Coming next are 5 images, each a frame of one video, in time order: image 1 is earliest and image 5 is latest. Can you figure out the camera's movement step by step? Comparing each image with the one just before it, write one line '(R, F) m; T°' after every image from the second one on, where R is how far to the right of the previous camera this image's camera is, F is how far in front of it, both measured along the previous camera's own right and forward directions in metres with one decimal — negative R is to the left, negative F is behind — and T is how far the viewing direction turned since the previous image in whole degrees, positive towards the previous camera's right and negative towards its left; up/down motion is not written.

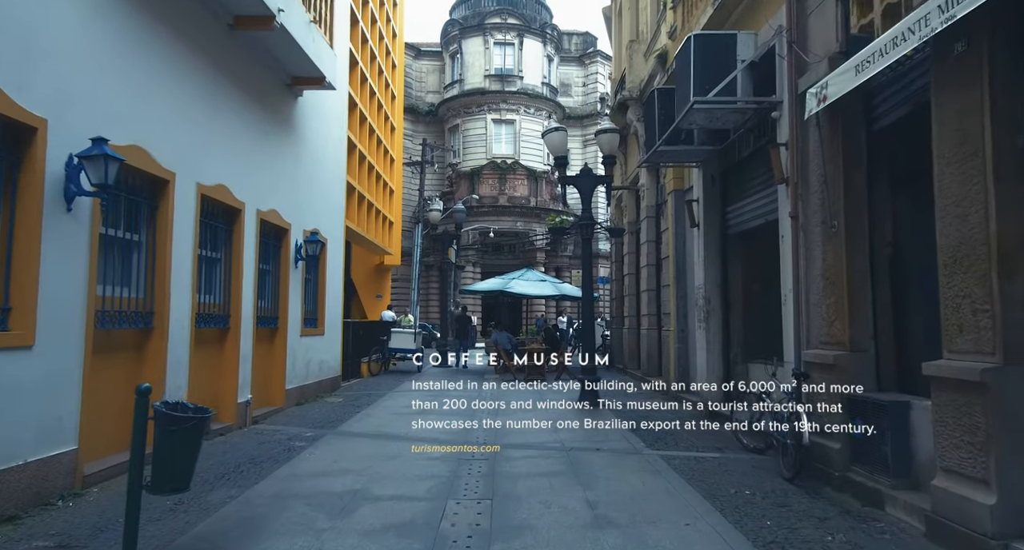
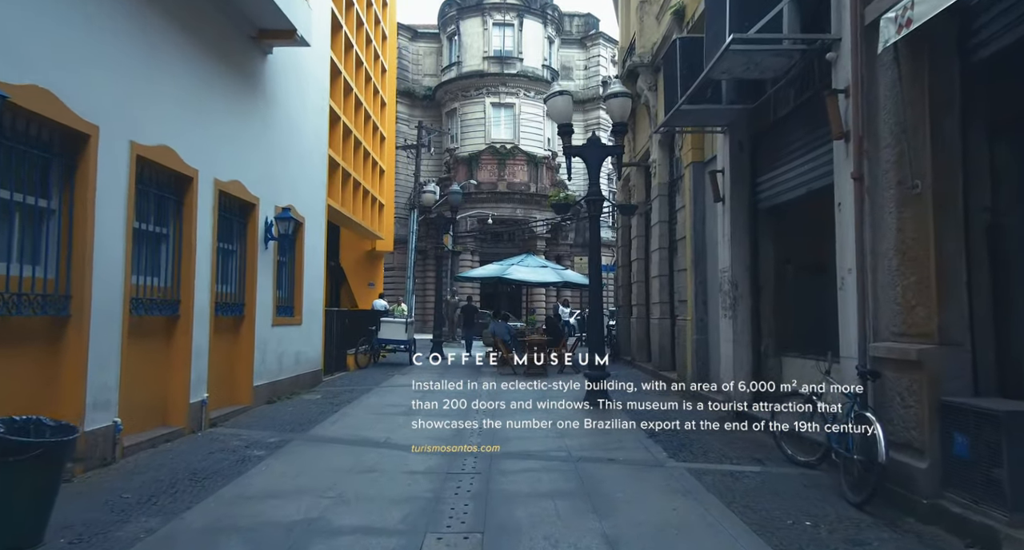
(0.0, +1.3) m; 0°
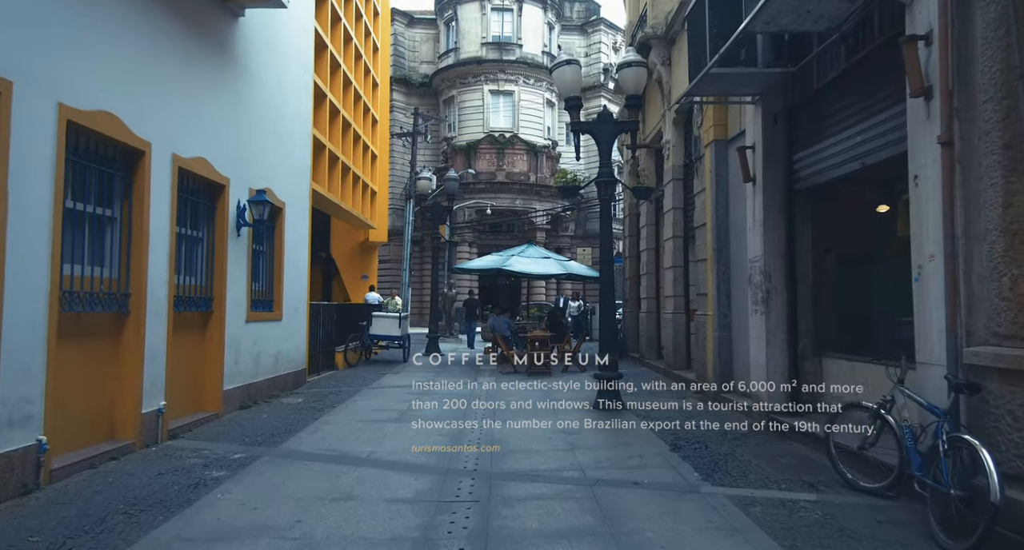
(-0.1, +1.0) m; 0°
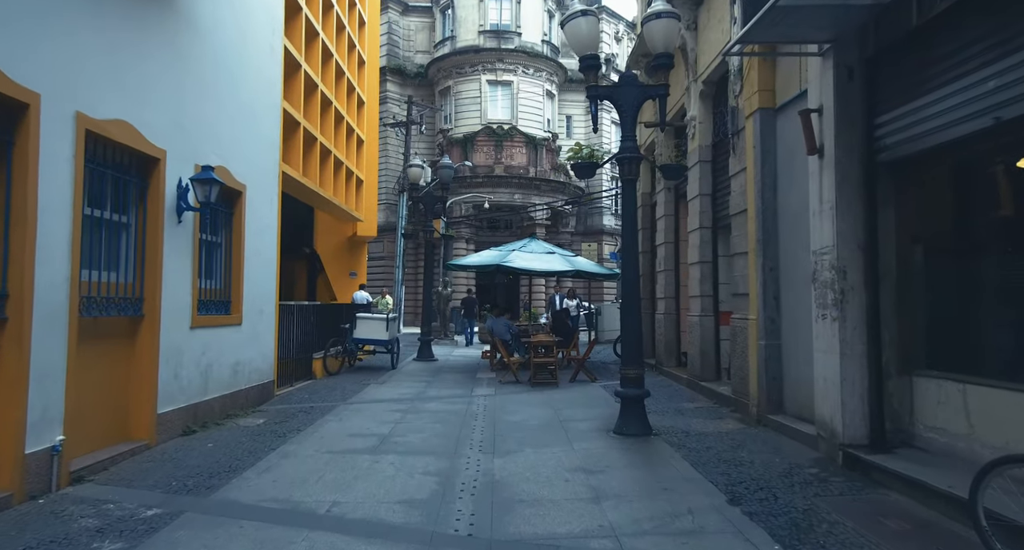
(-0.1, +1.6) m; 0°
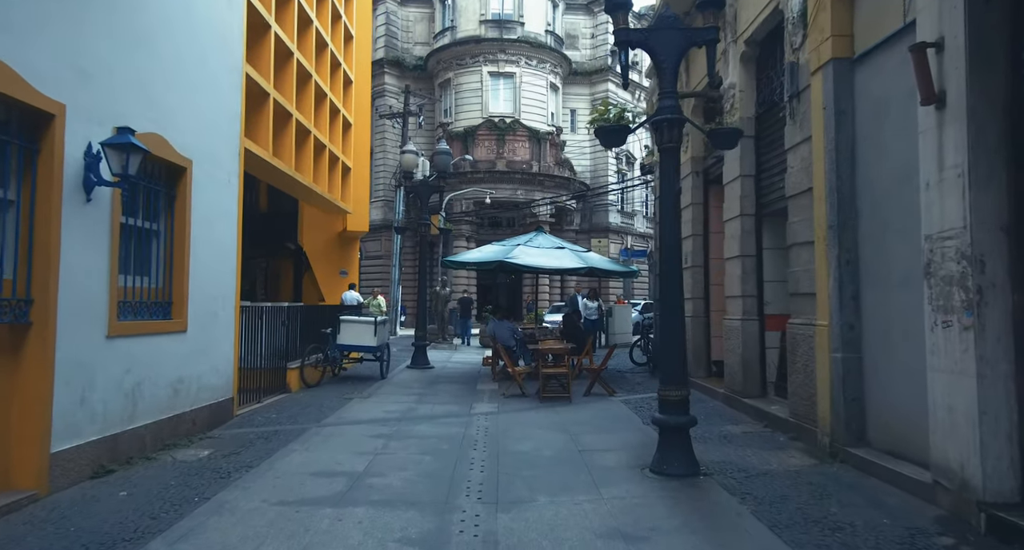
(-0.1, +1.6) m; 0°
